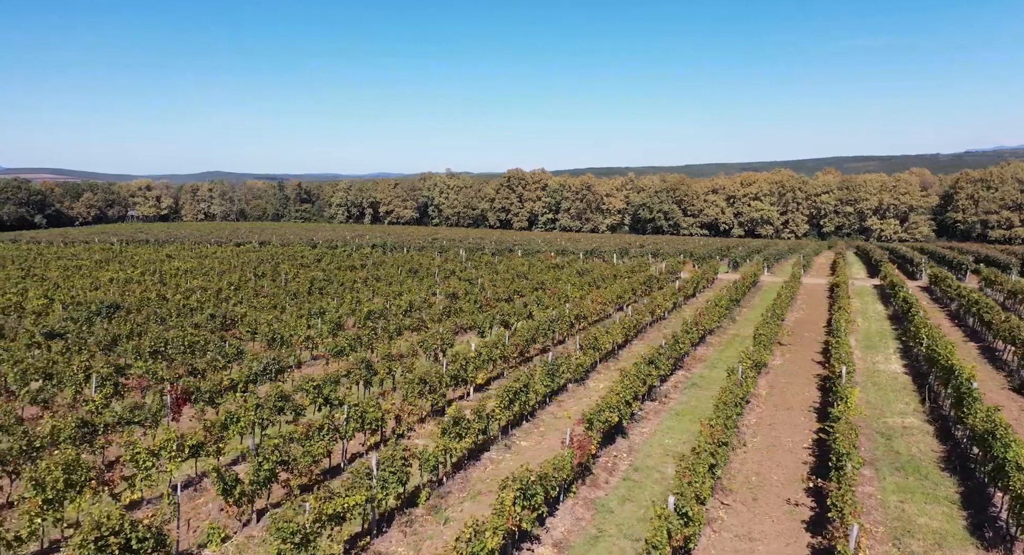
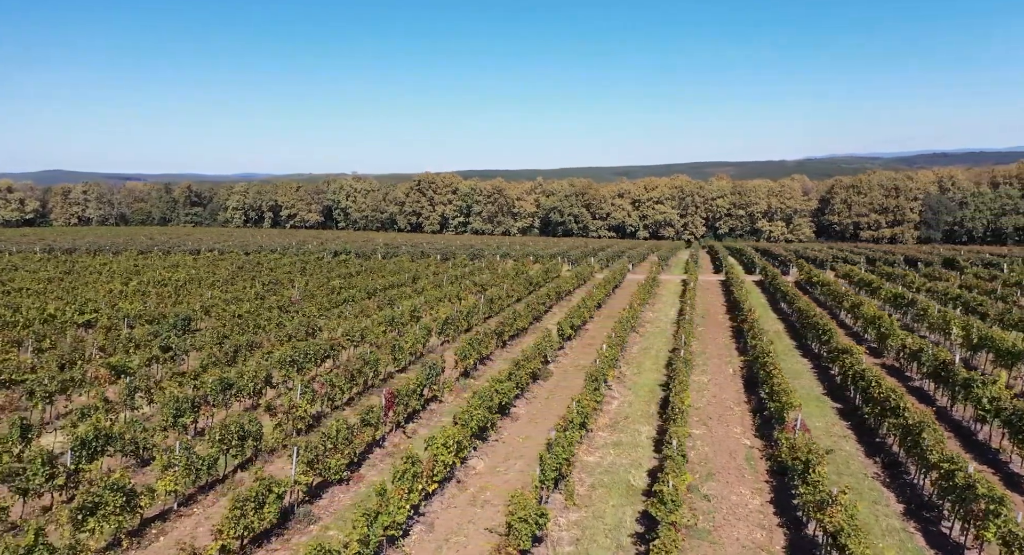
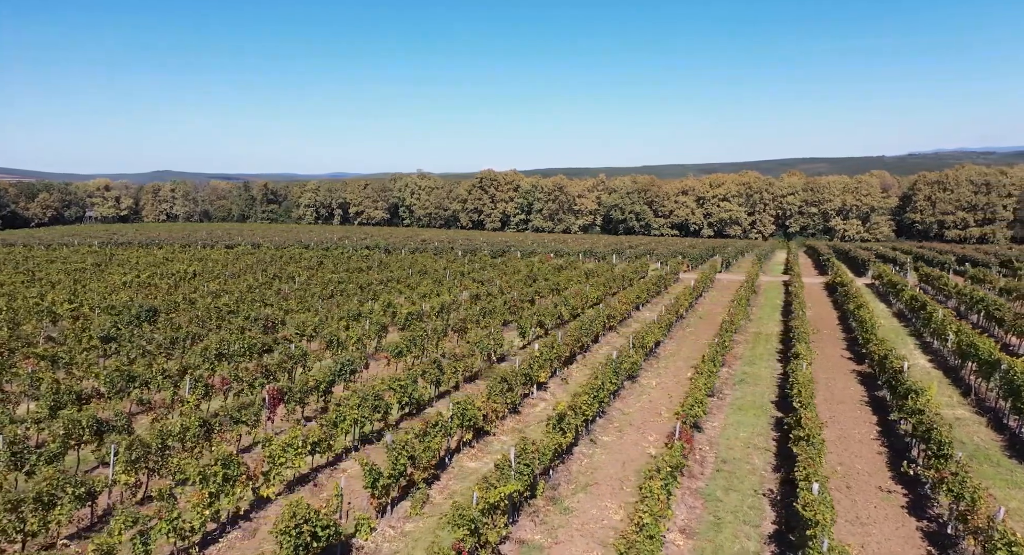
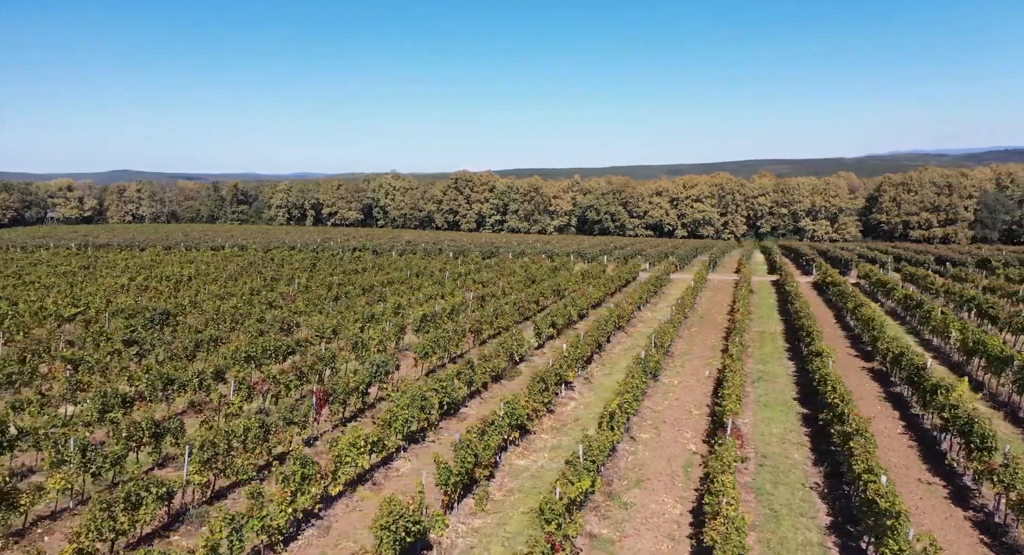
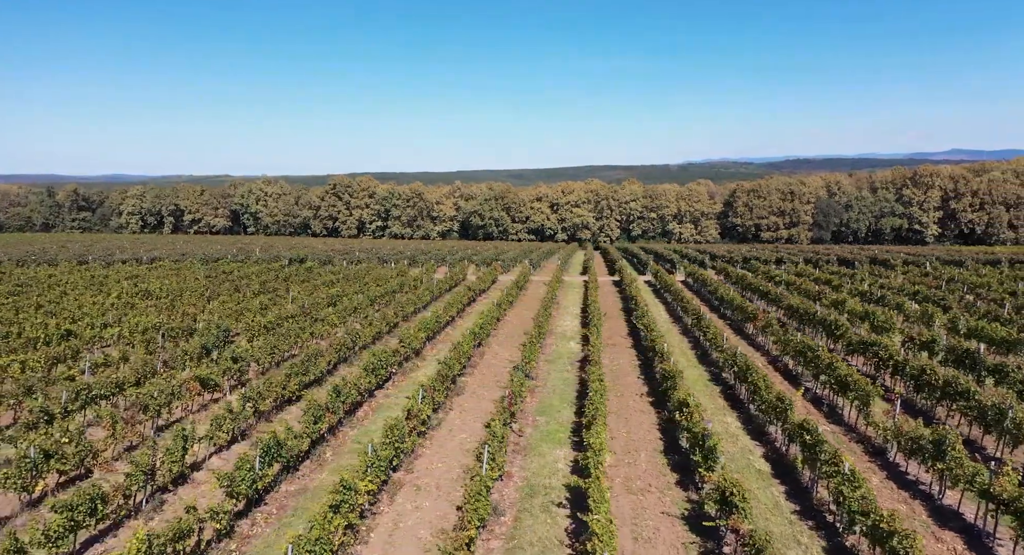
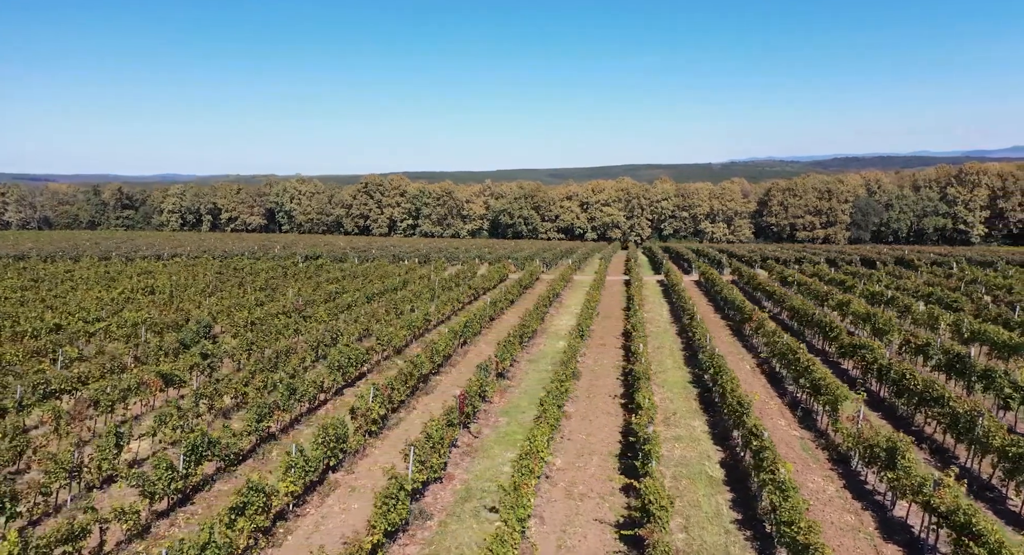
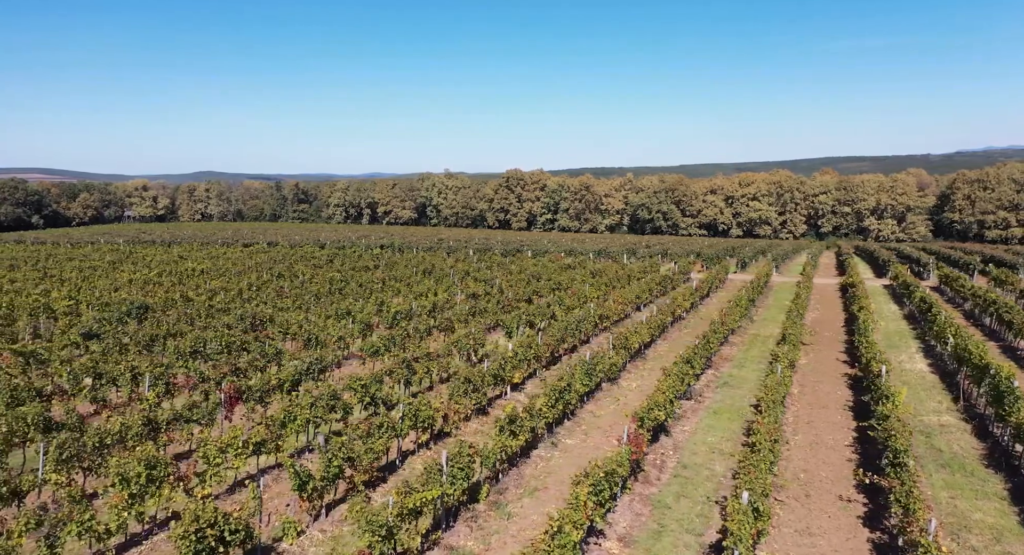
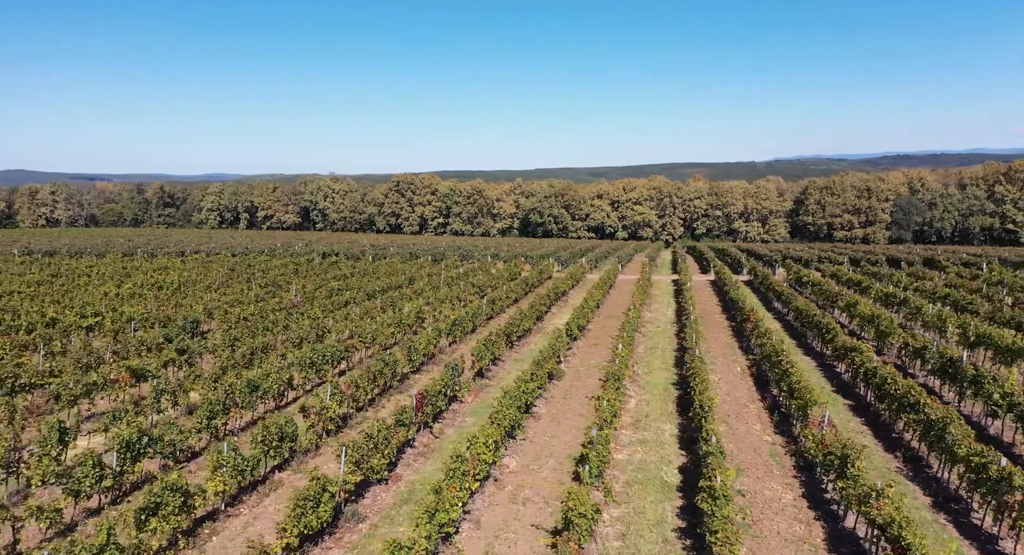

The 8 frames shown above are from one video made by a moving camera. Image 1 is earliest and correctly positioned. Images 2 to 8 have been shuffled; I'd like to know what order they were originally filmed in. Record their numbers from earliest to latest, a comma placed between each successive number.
7, 3, 4, 2, 8, 6, 5
